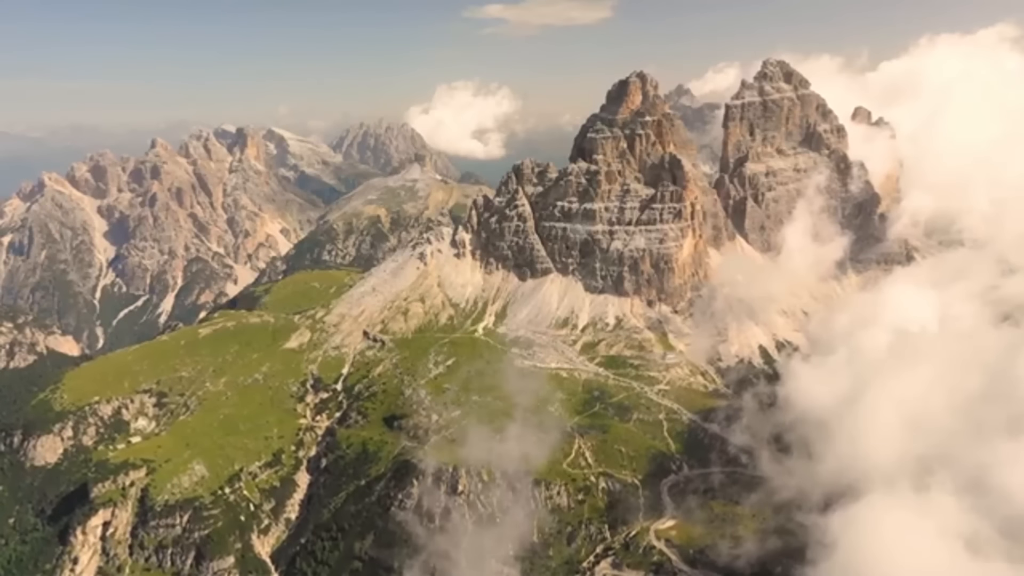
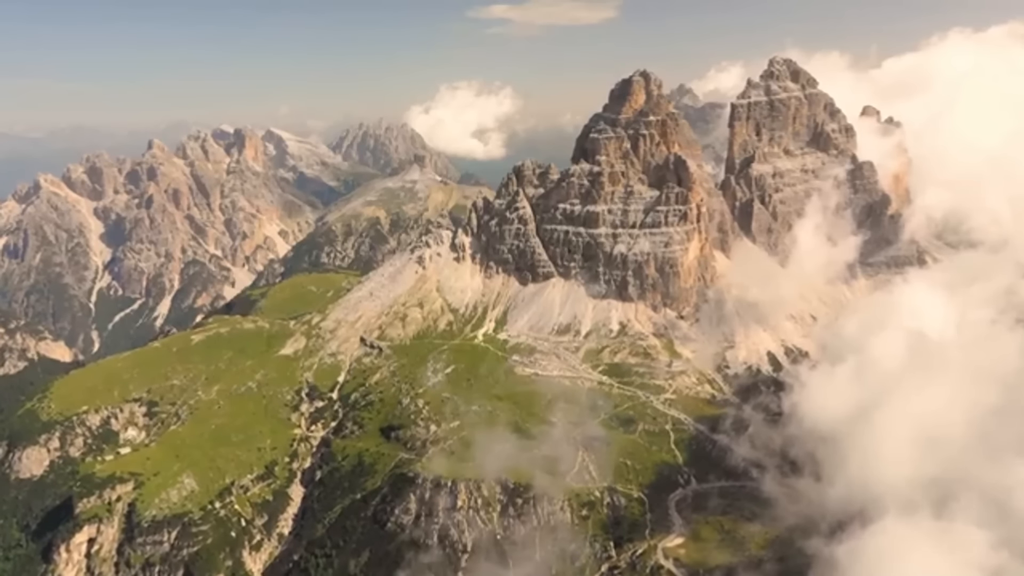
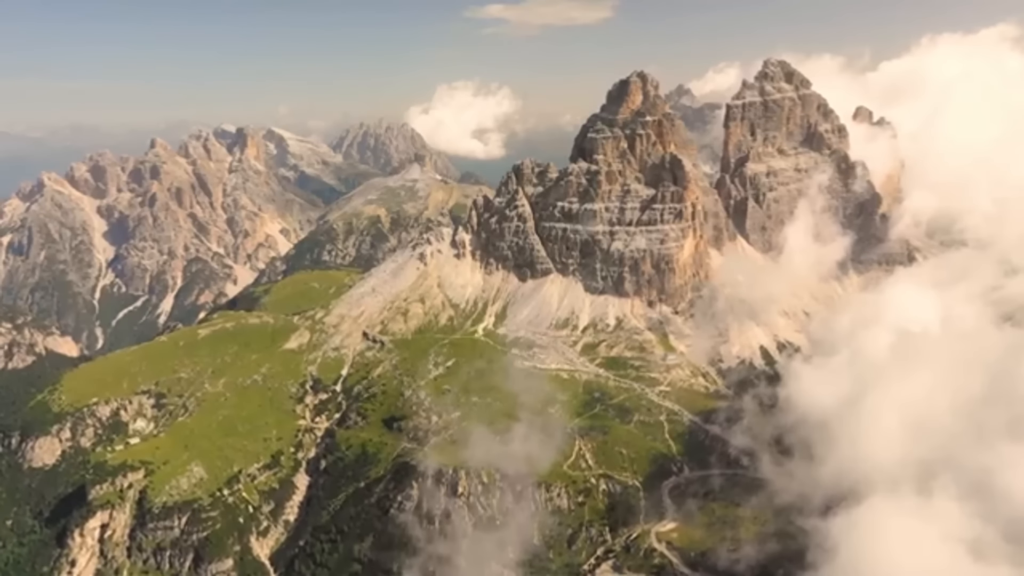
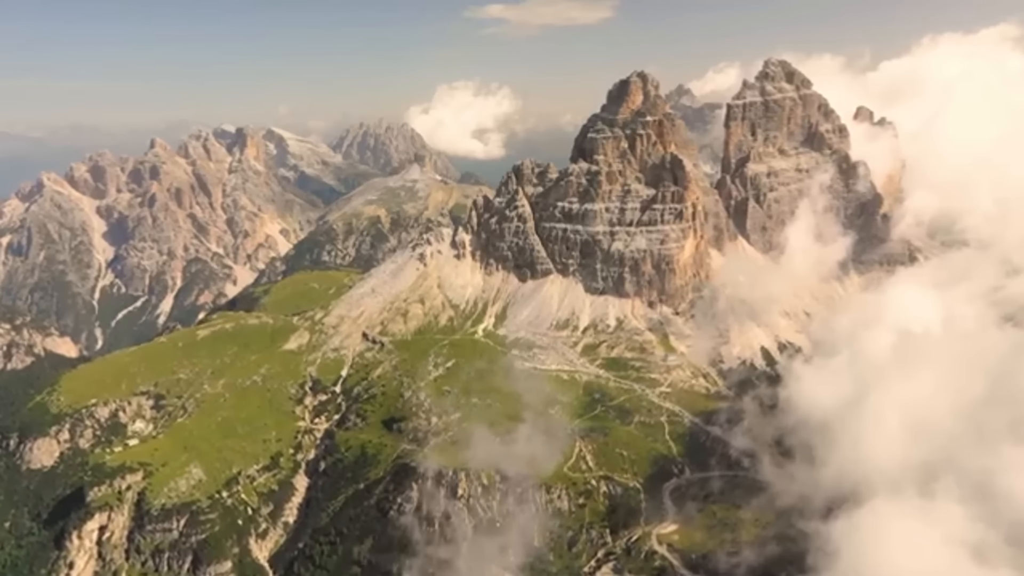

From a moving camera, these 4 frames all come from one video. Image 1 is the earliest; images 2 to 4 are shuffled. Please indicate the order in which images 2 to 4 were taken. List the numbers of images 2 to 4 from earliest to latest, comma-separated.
3, 4, 2
